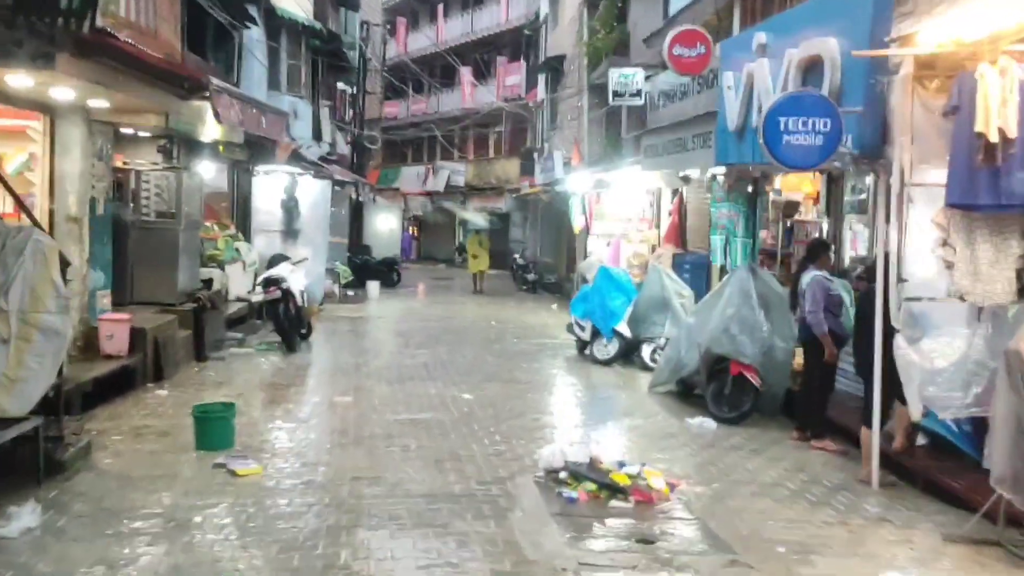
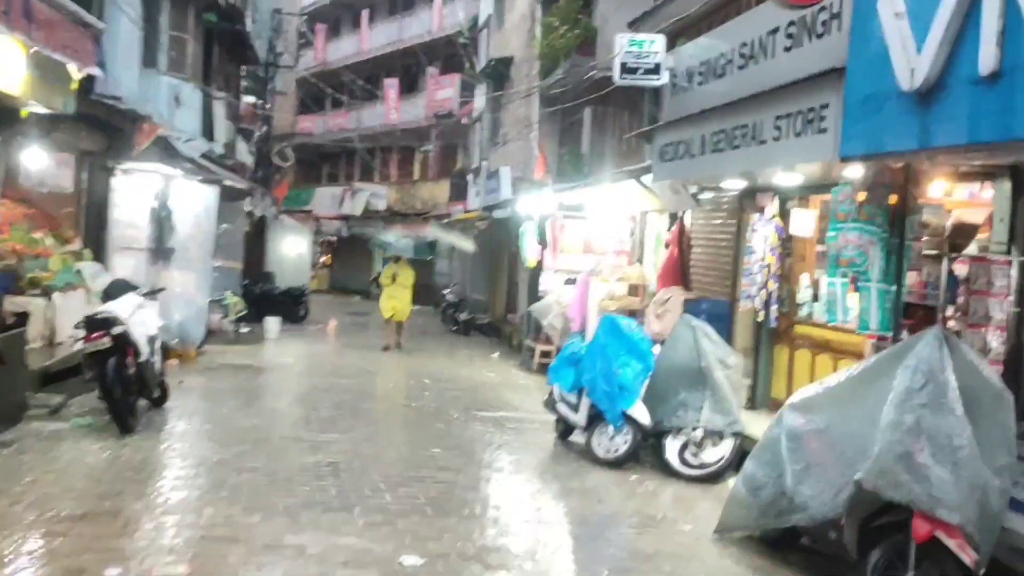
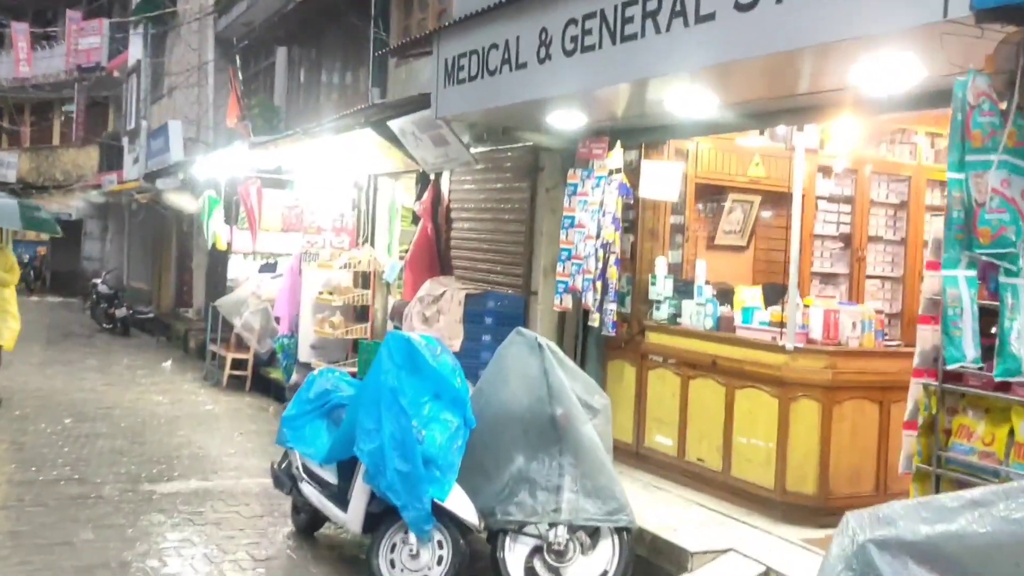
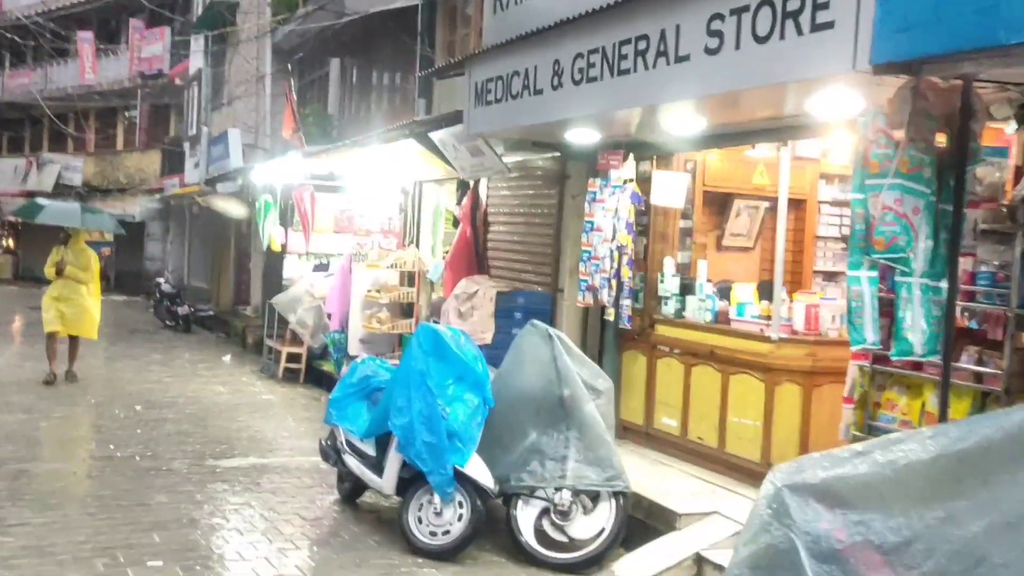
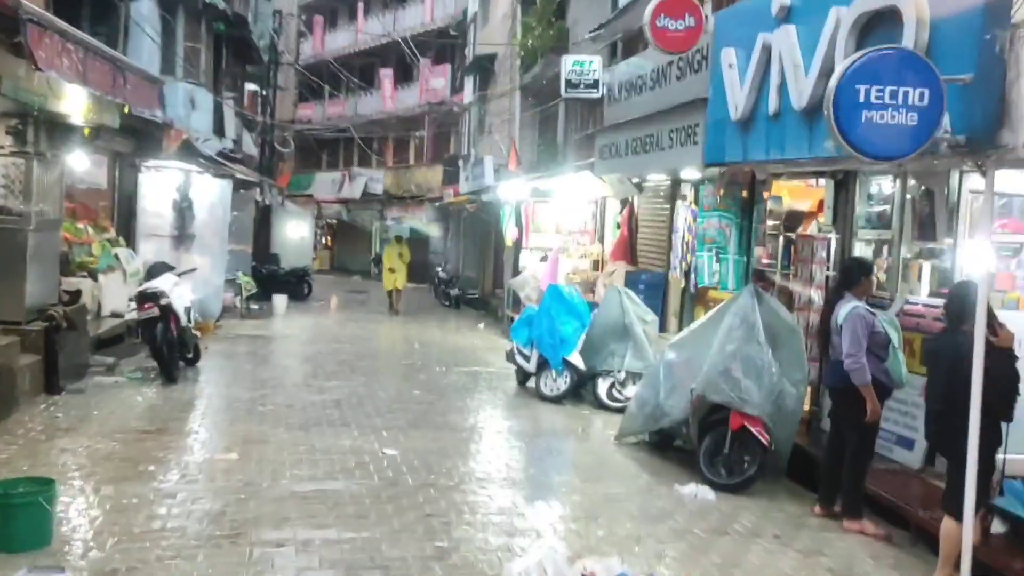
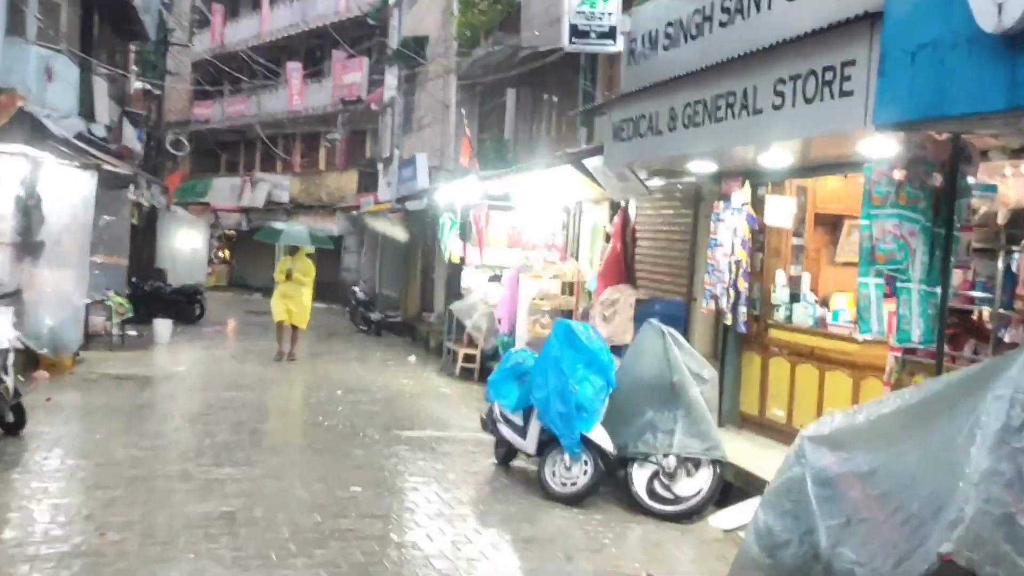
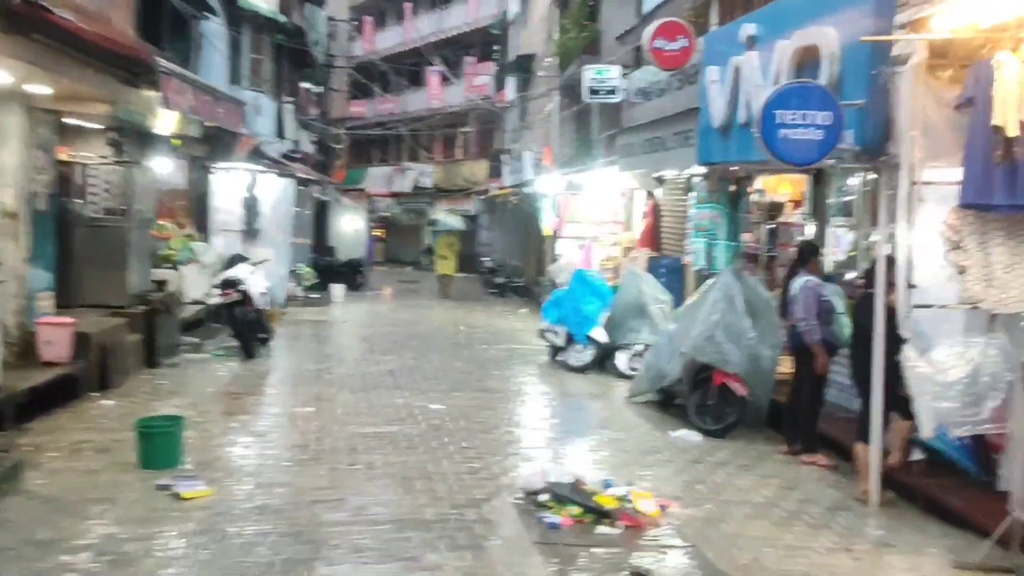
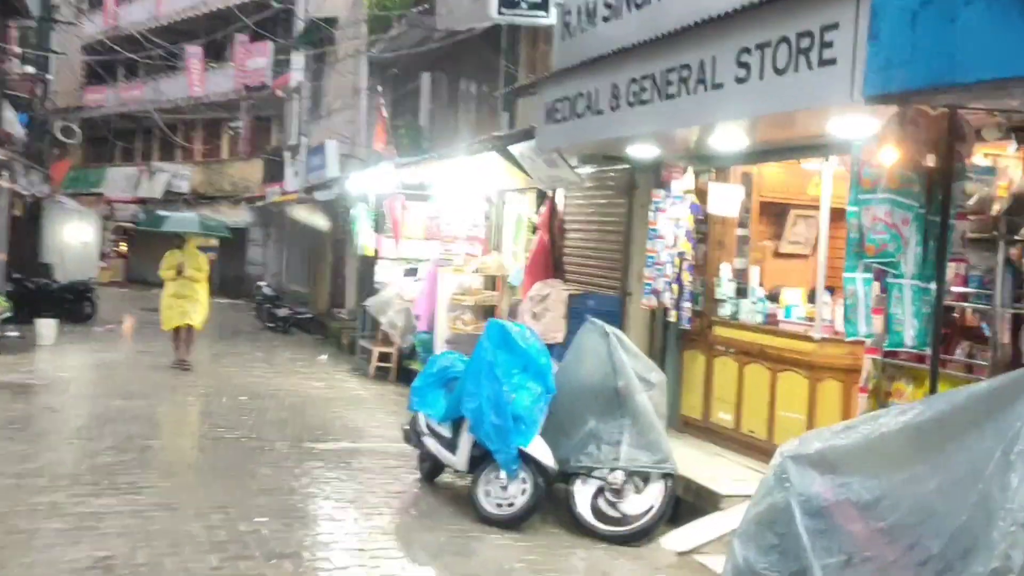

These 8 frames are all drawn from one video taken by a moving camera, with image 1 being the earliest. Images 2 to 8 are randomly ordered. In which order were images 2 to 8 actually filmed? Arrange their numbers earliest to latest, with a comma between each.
7, 5, 2, 6, 8, 4, 3
